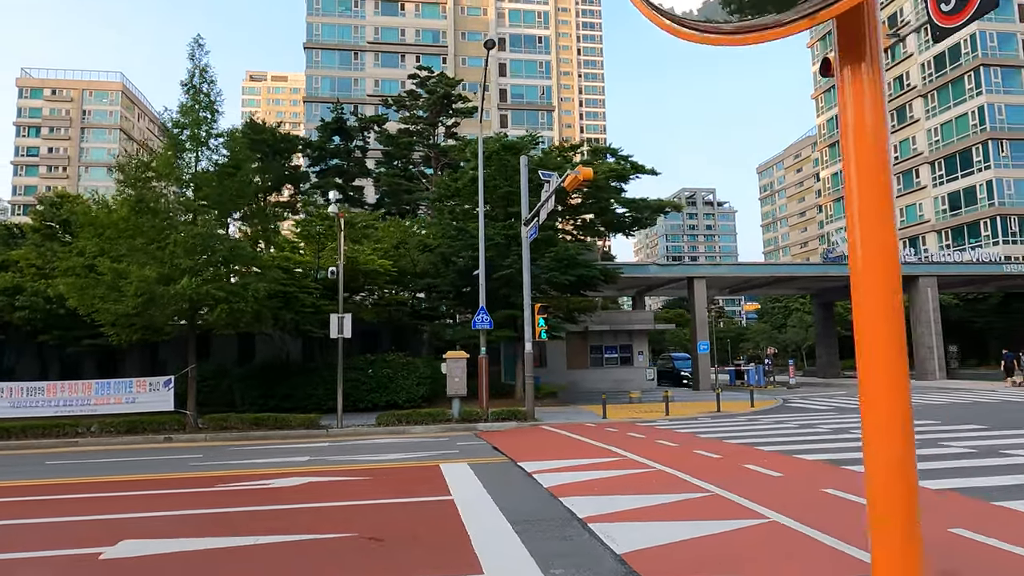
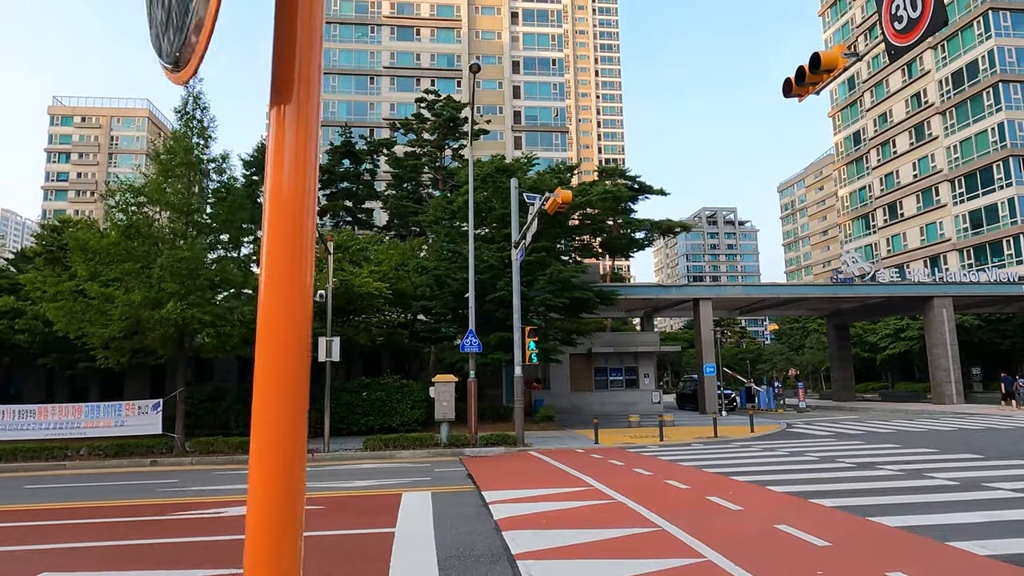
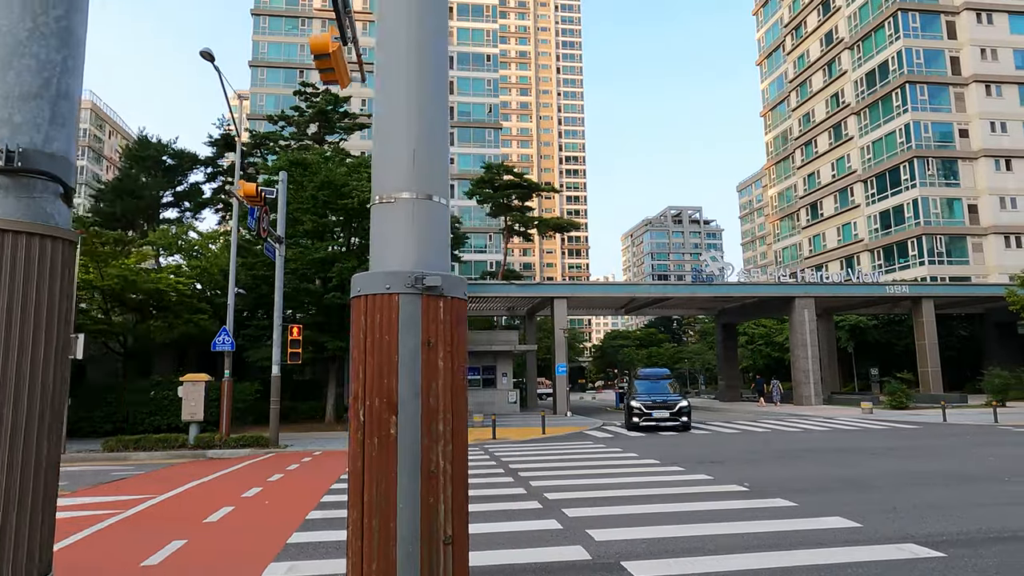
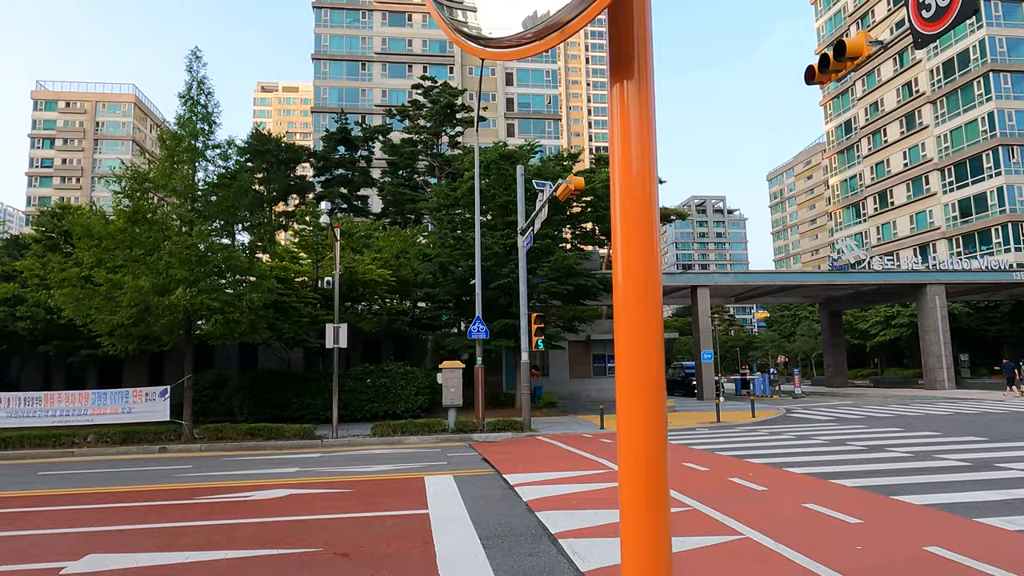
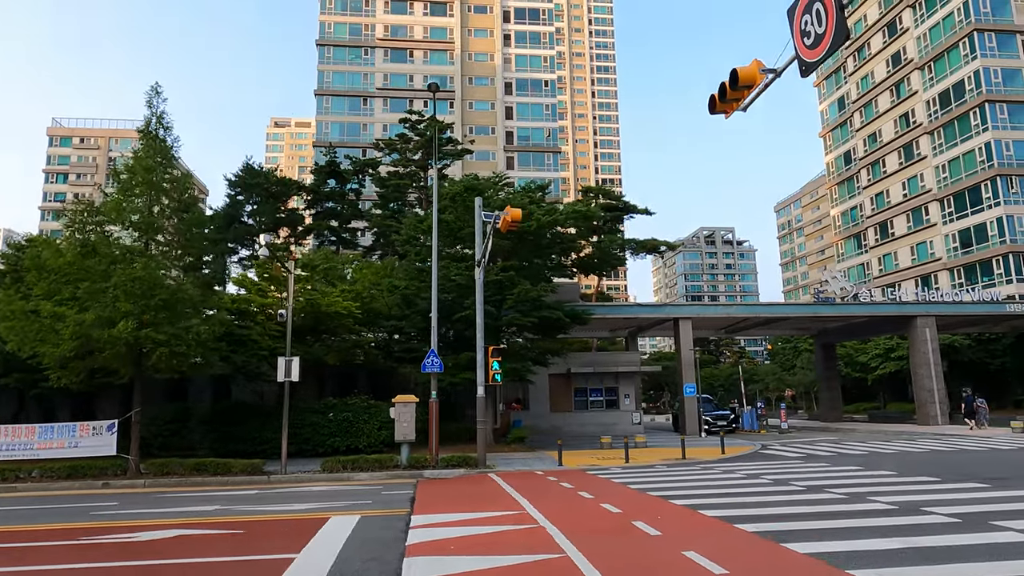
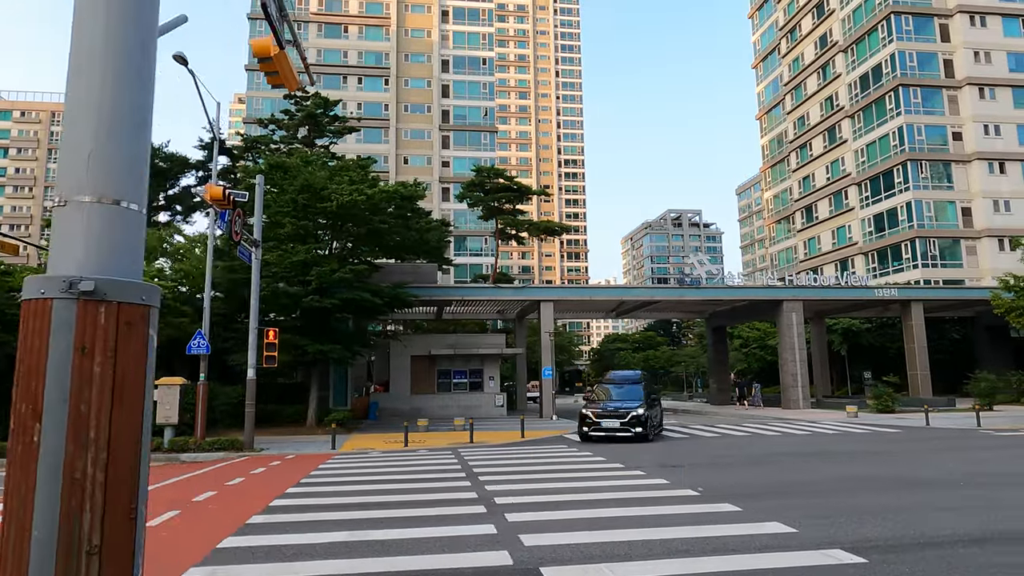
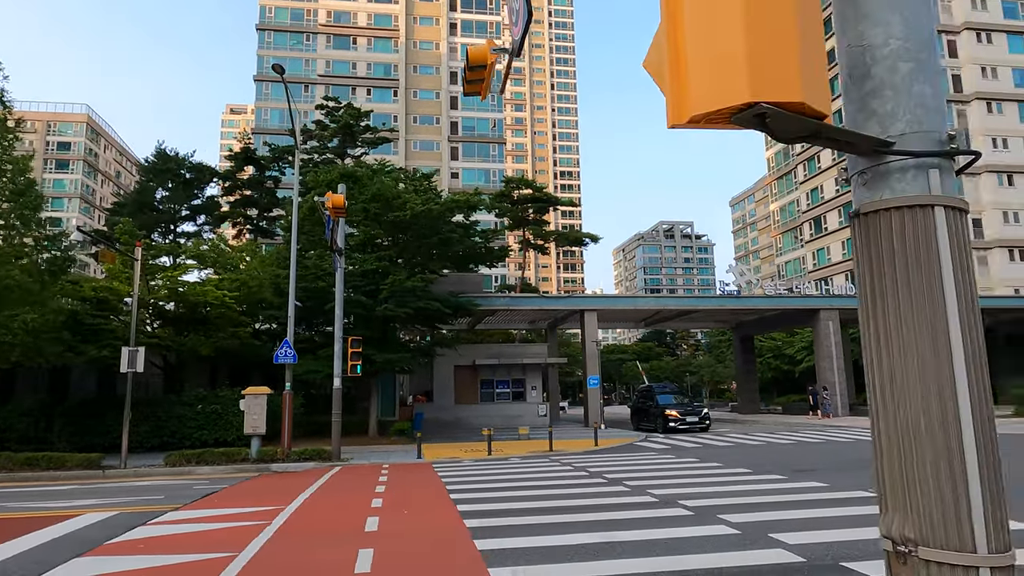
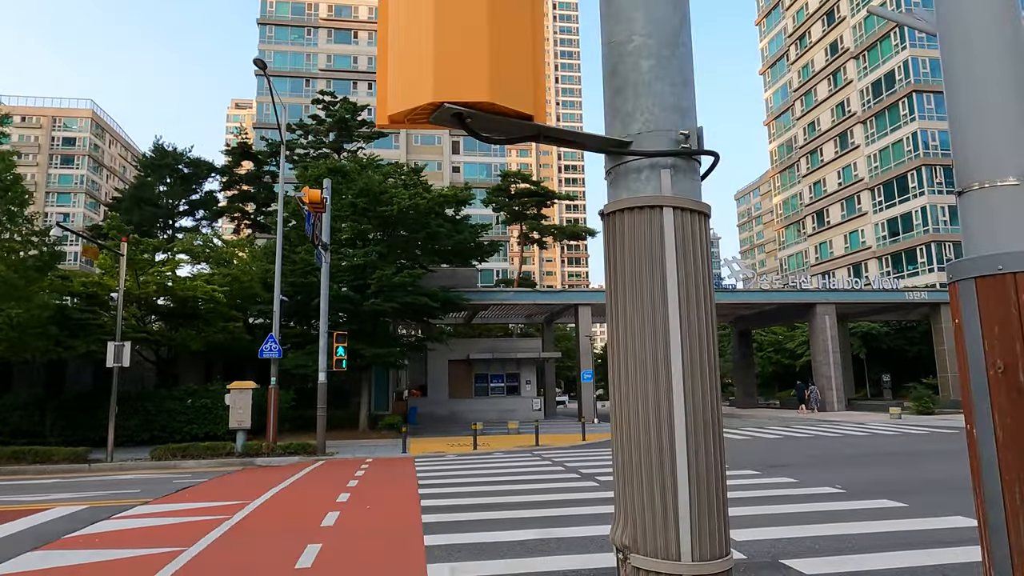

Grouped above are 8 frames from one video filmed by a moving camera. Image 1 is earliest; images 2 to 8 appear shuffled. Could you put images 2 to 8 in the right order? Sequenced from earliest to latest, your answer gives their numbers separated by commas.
4, 2, 5, 7, 8, 3, 6
